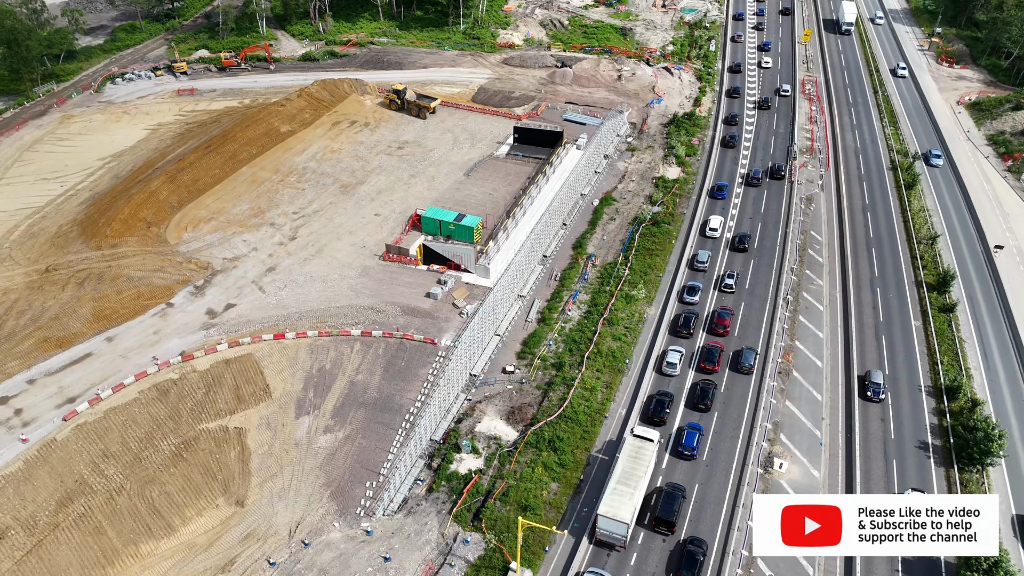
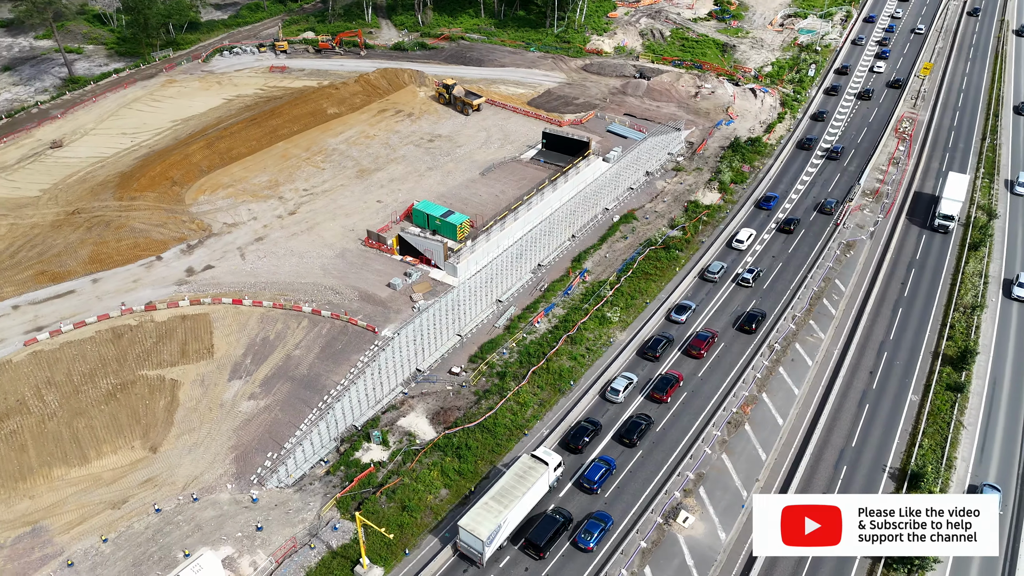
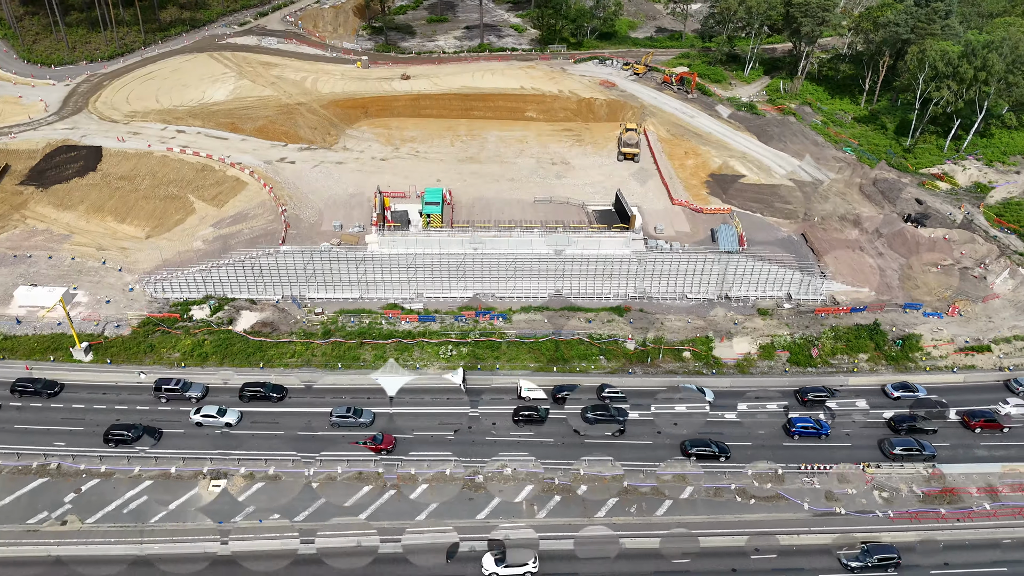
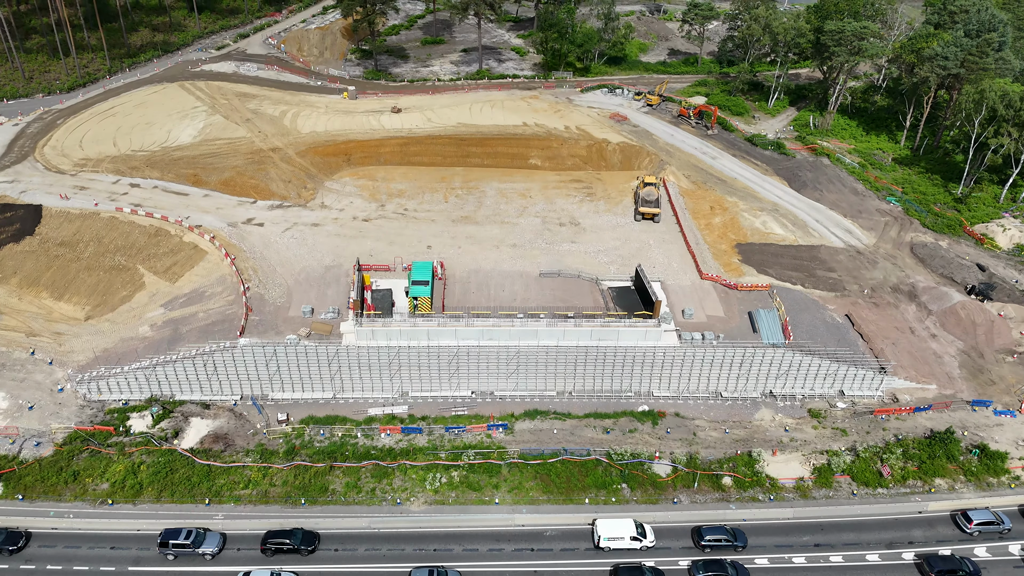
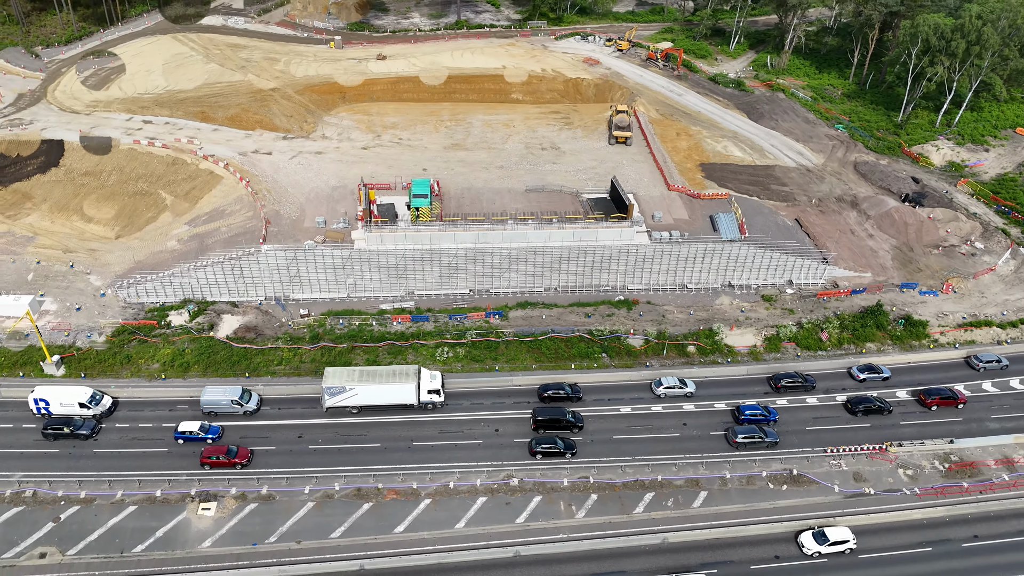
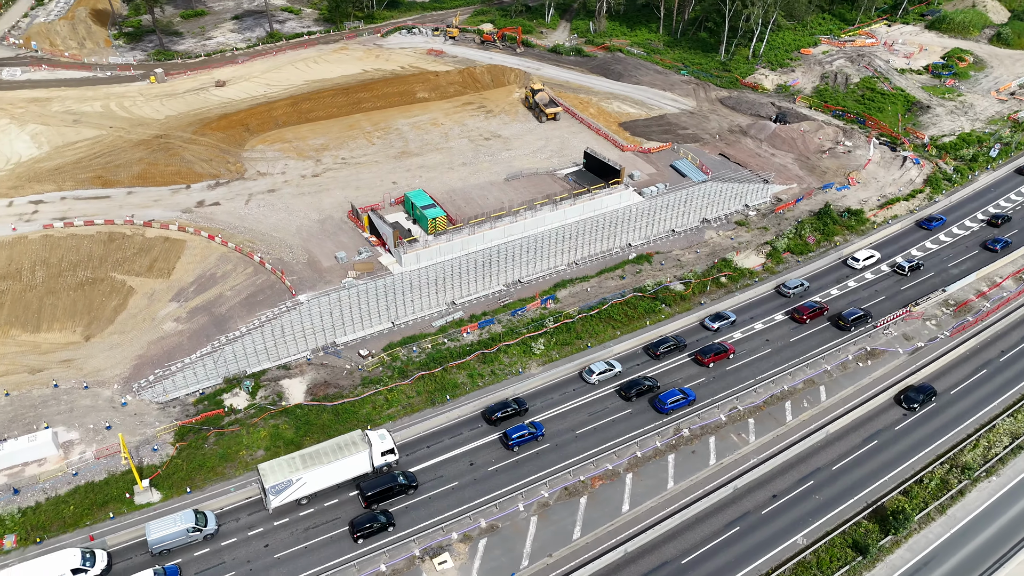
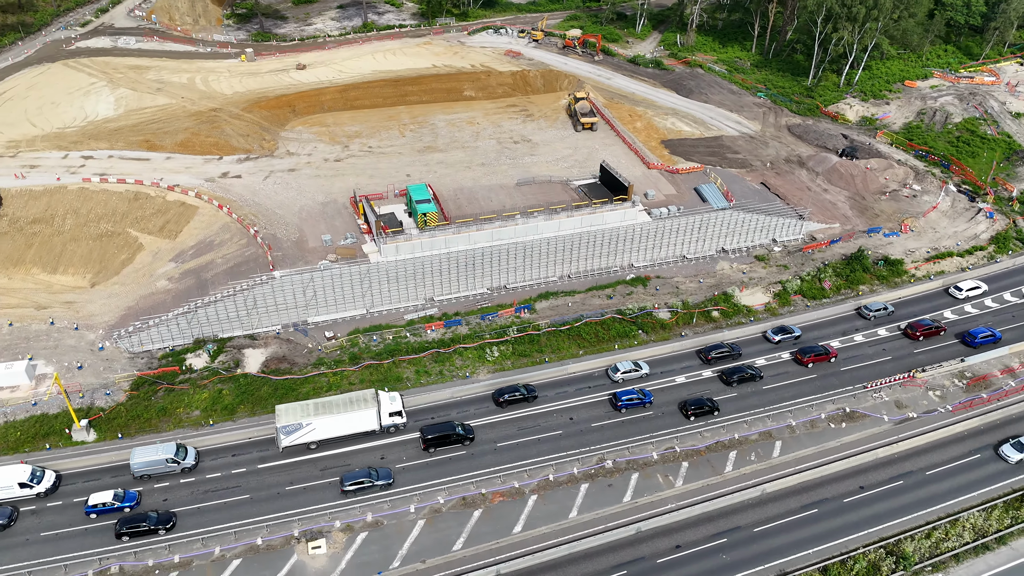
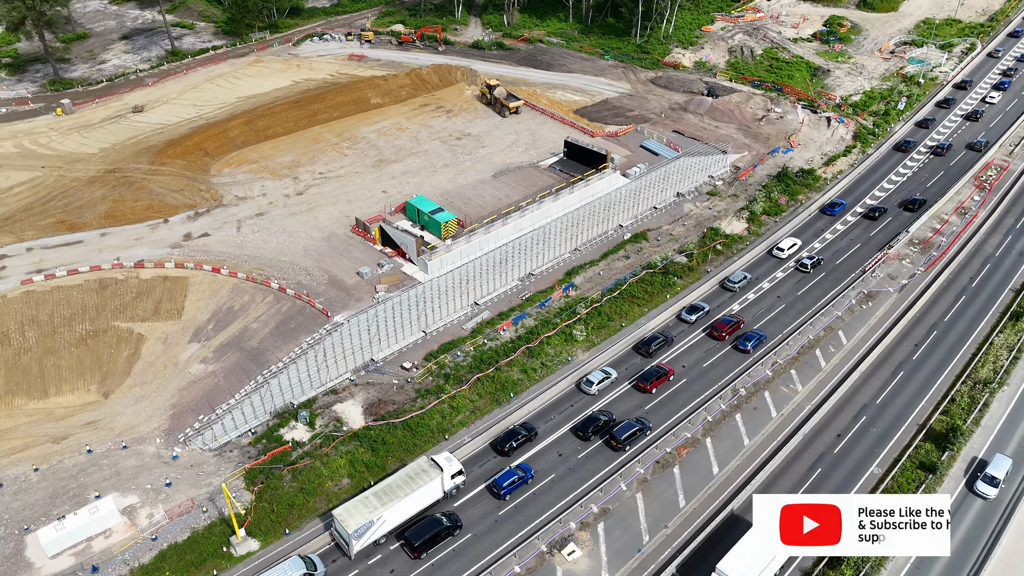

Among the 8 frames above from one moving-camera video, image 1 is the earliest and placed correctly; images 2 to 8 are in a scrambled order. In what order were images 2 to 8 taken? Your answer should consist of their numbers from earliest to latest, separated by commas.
2, 8, 6, 7, 5, 3, 4
